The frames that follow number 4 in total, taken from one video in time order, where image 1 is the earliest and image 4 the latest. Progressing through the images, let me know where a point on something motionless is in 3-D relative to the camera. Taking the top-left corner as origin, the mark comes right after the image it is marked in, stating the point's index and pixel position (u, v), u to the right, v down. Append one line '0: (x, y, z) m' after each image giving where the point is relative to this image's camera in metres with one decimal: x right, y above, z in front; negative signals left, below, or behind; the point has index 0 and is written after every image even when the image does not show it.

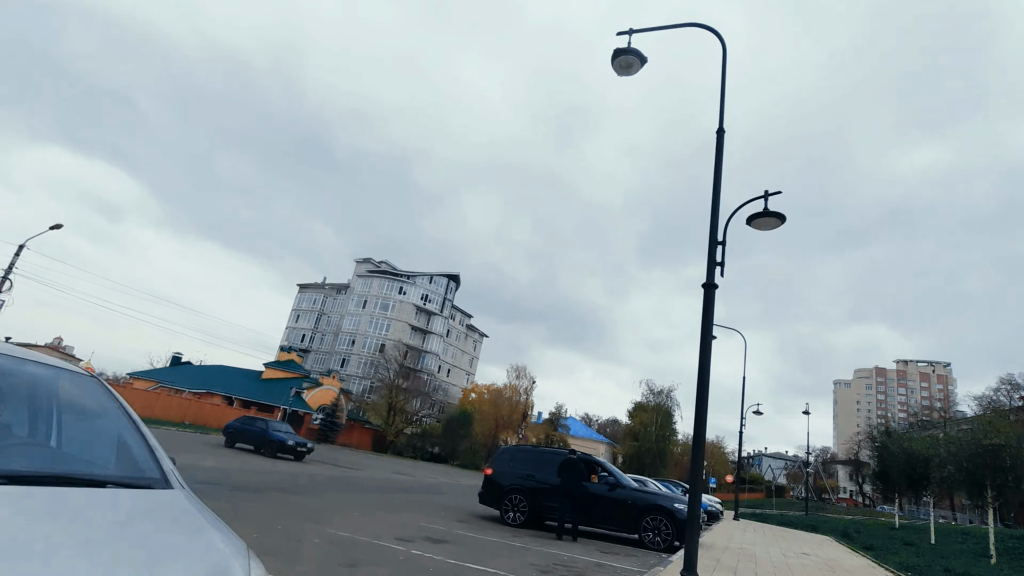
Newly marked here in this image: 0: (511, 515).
0: (0.0, -5.3, +12.2) m
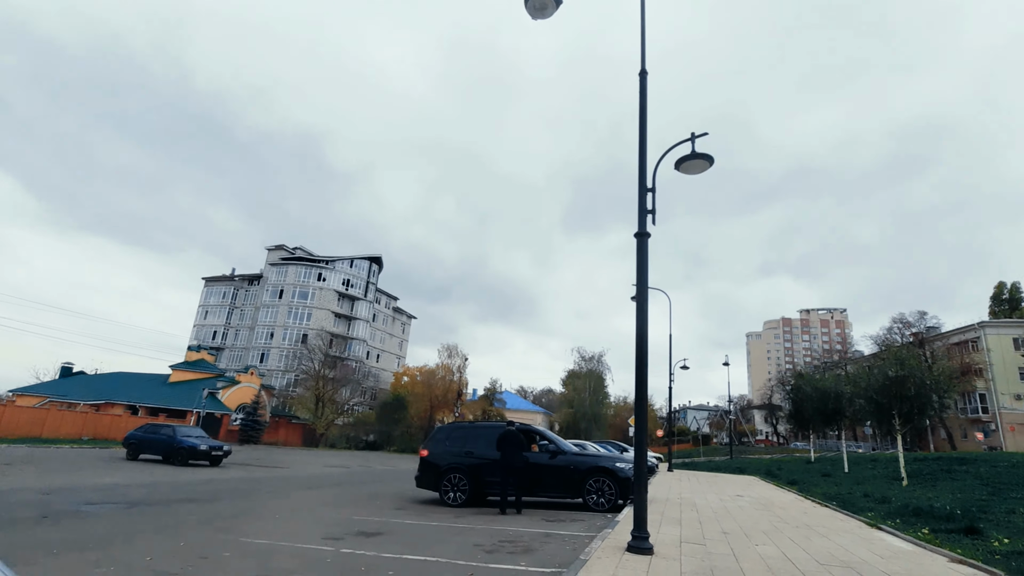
0: (-1.4, -4.6, +11.7) m
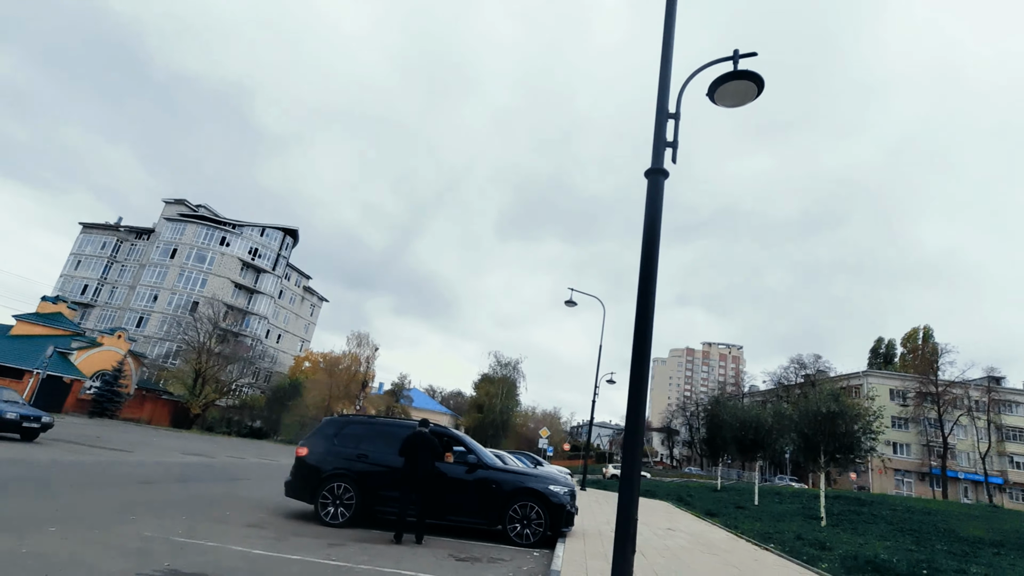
0: (-3.1, -3.8, +9.0) m
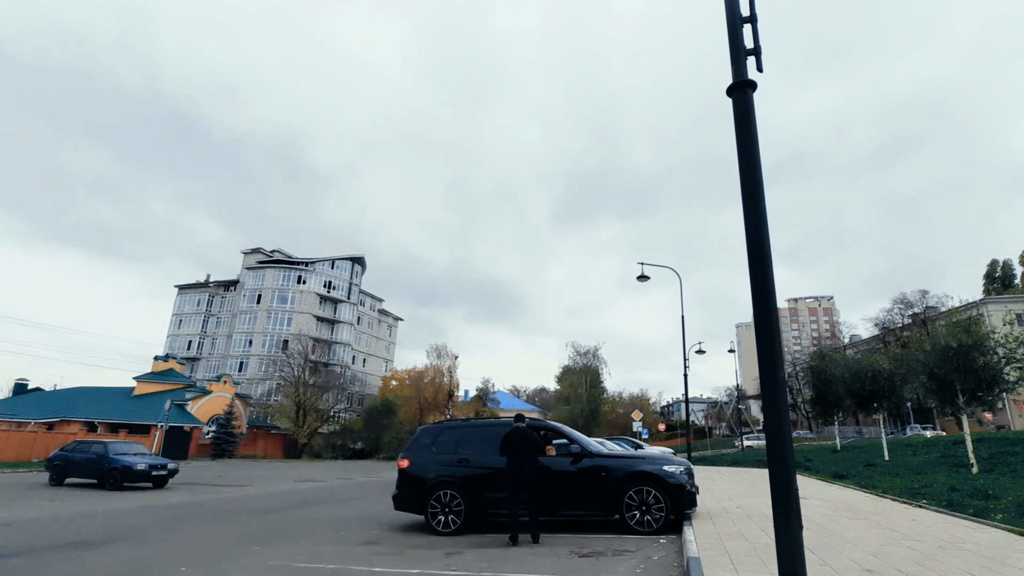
0: (-1.2, -3.9, +8.8) m
